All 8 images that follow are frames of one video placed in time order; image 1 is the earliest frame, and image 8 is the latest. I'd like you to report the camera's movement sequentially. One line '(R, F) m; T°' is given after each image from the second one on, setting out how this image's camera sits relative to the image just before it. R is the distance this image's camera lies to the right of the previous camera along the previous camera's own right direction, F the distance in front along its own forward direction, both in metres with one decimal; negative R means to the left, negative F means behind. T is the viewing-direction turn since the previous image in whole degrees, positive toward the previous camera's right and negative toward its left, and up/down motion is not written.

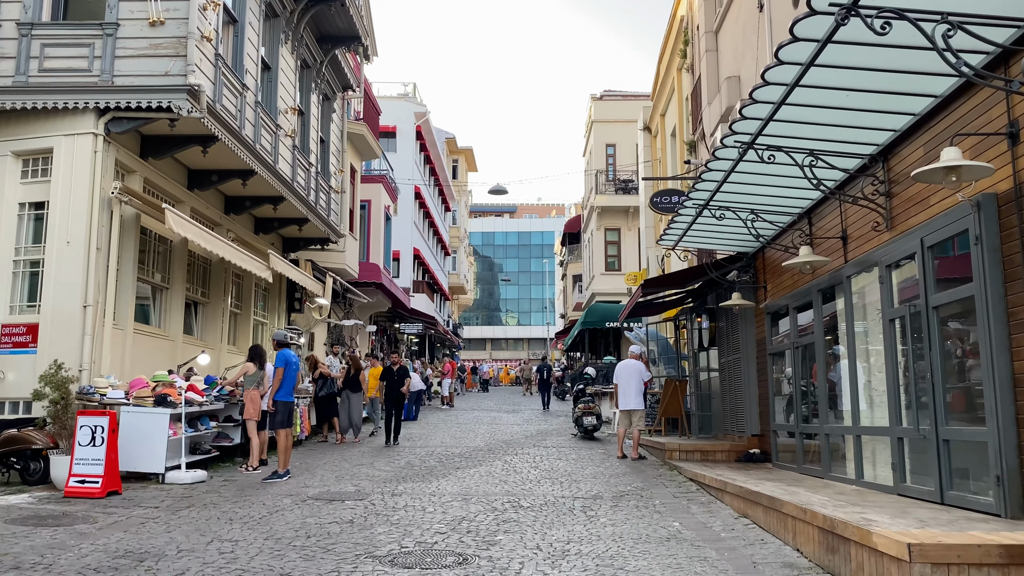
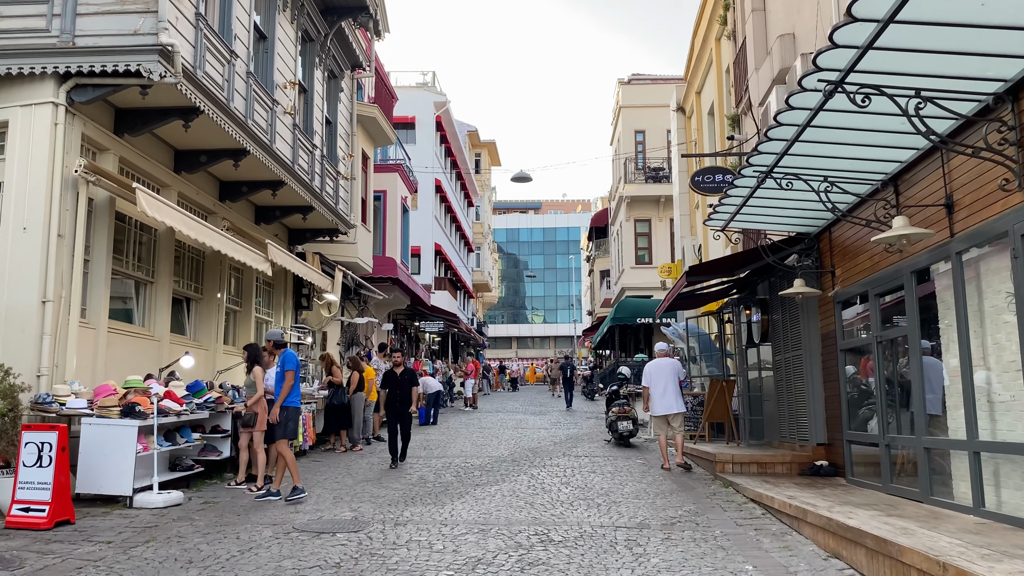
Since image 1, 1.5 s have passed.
(0.0, +1.6) m; -2°
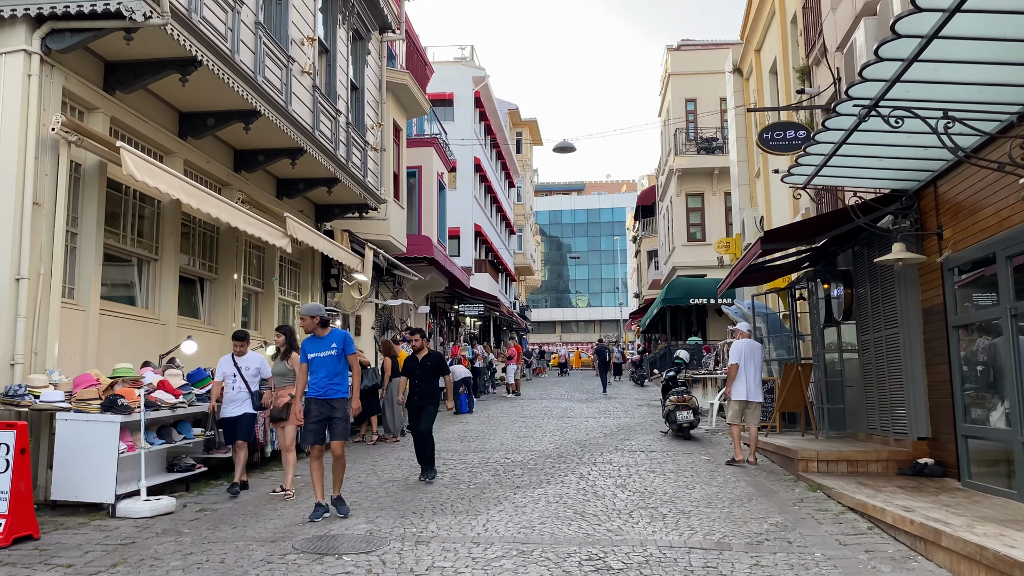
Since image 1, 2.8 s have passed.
(0.0, +1.5) m; -3°
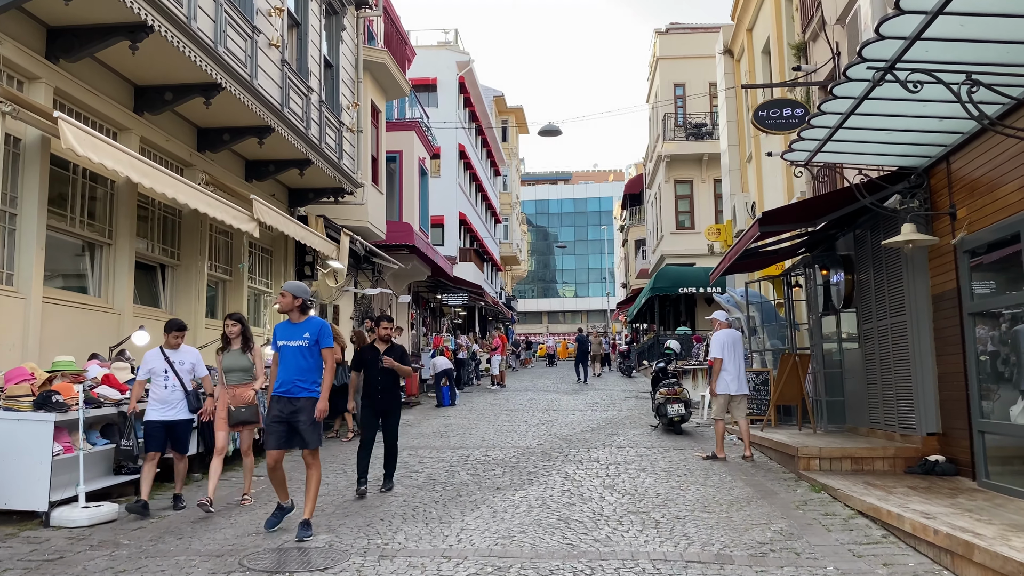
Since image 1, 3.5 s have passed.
(+0.1, +0.7) m; +1°
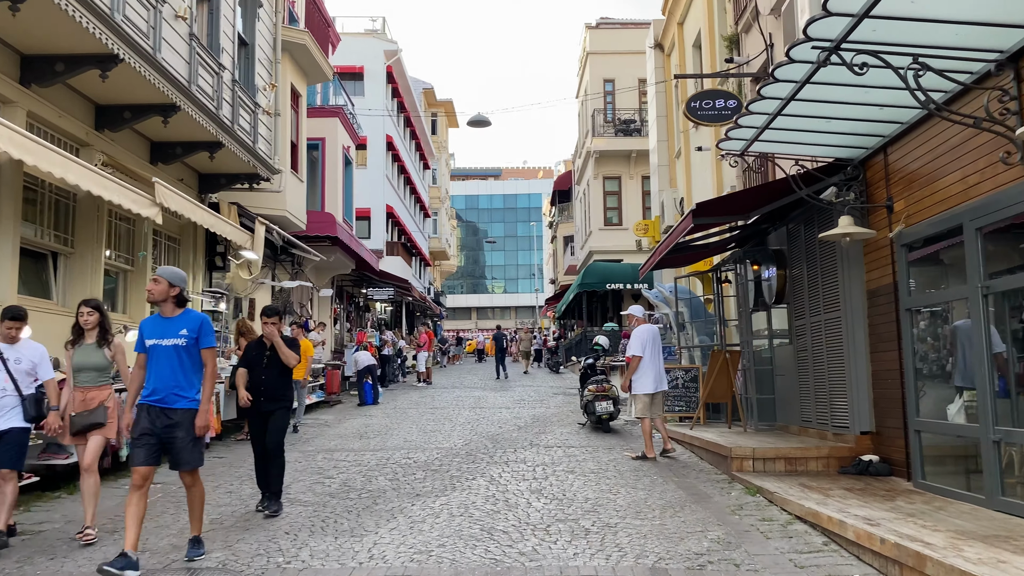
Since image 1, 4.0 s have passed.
(+0.1, +0.5) m; +5°
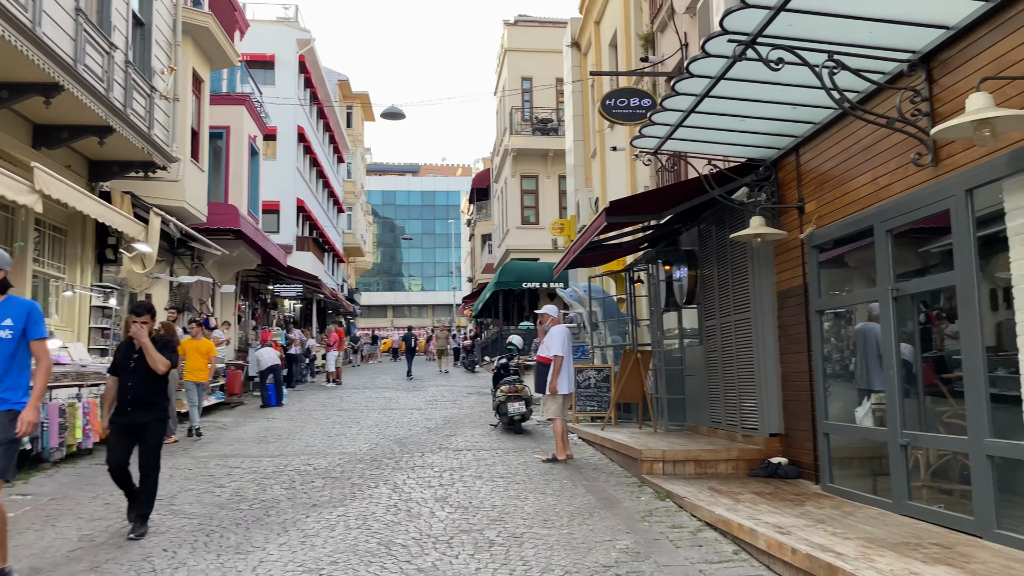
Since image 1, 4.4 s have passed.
(+0.1, +0.3) m; +6°
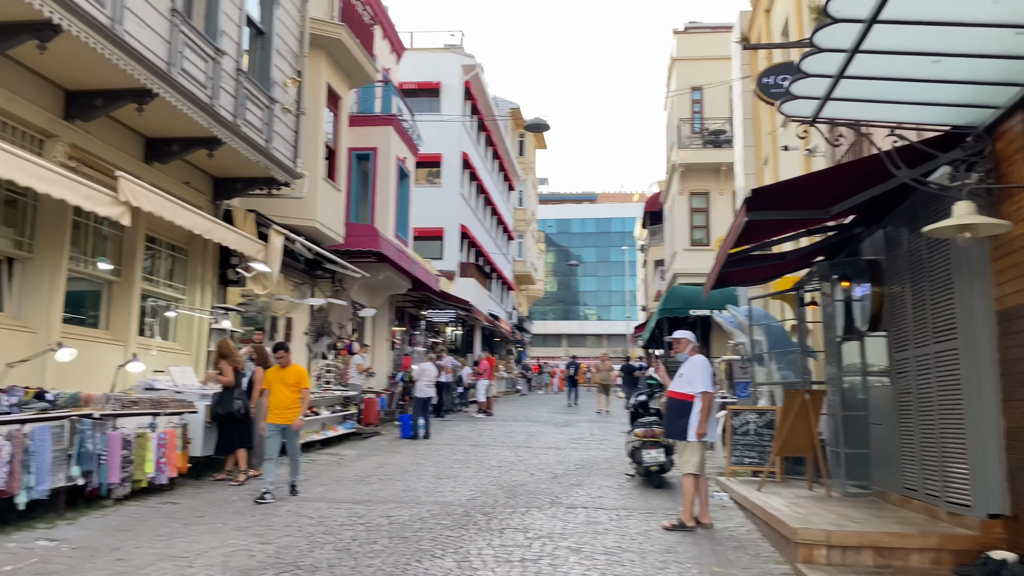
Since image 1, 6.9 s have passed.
(+0.6, +1.9) m; -12°
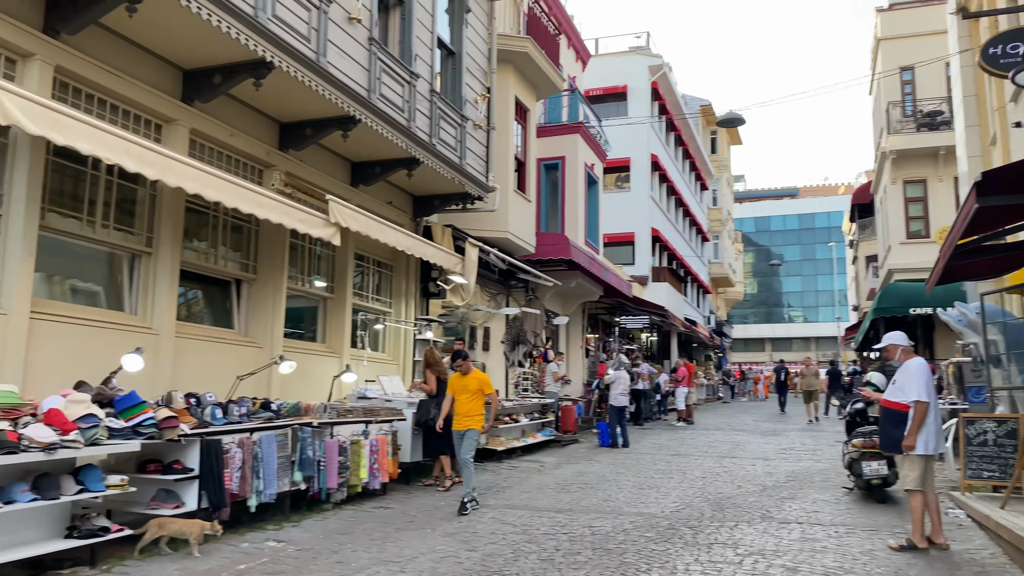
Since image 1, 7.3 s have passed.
(0.0, +0.1) m; -13°
